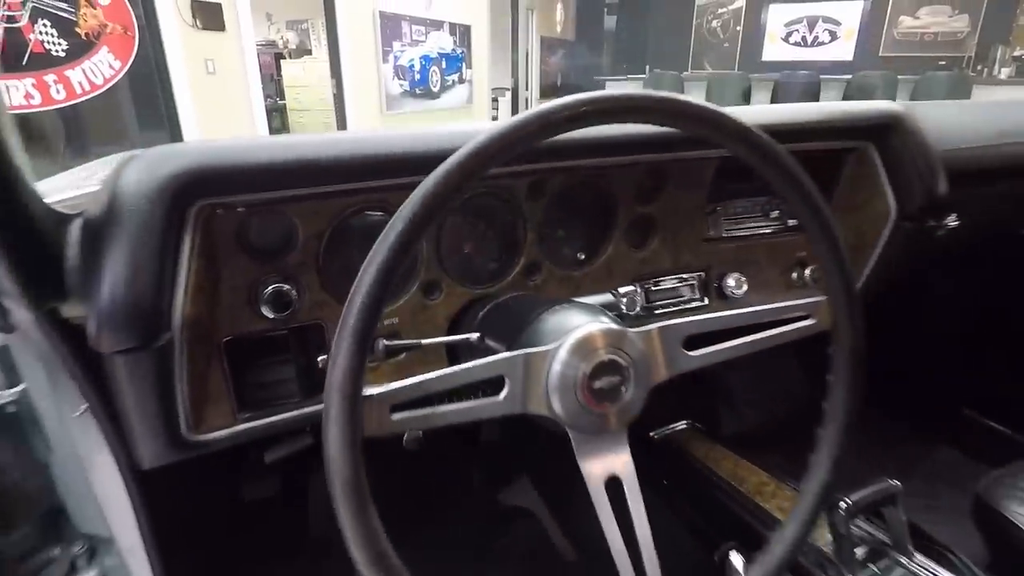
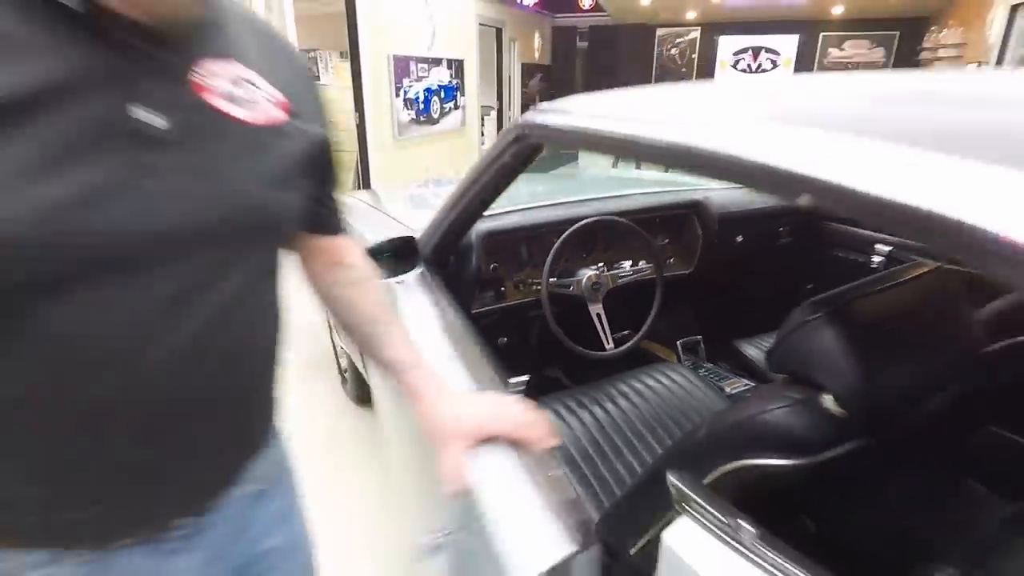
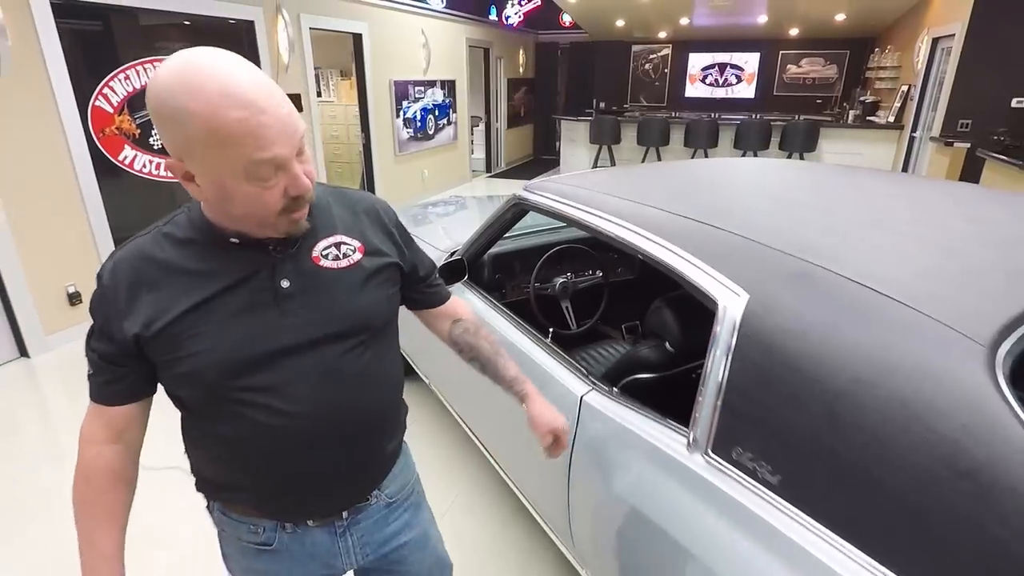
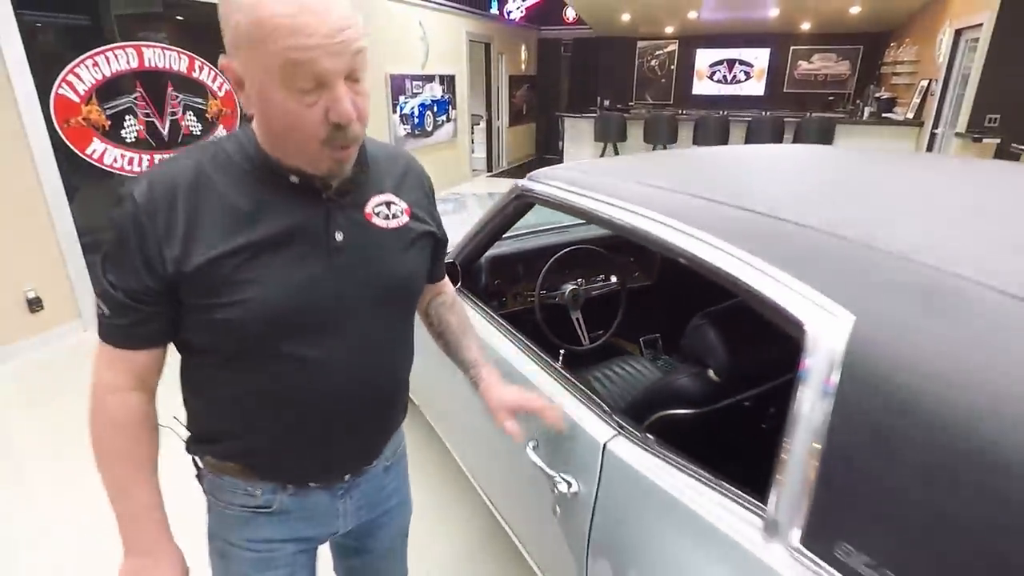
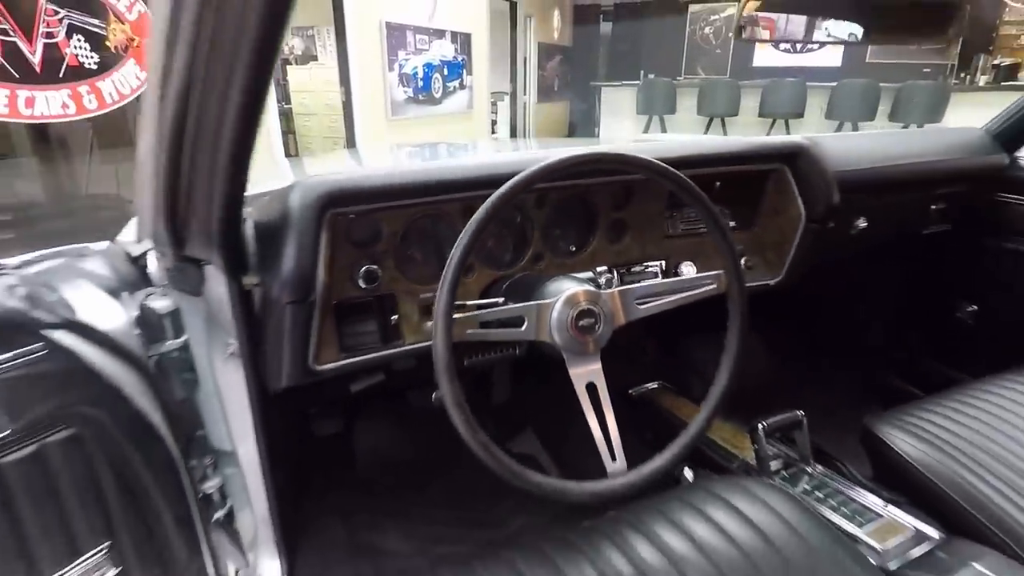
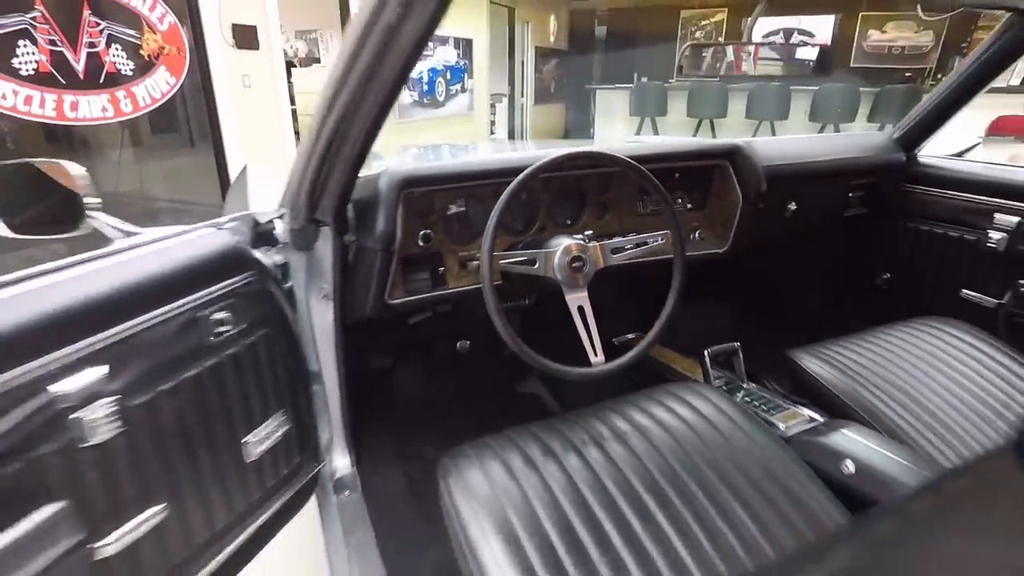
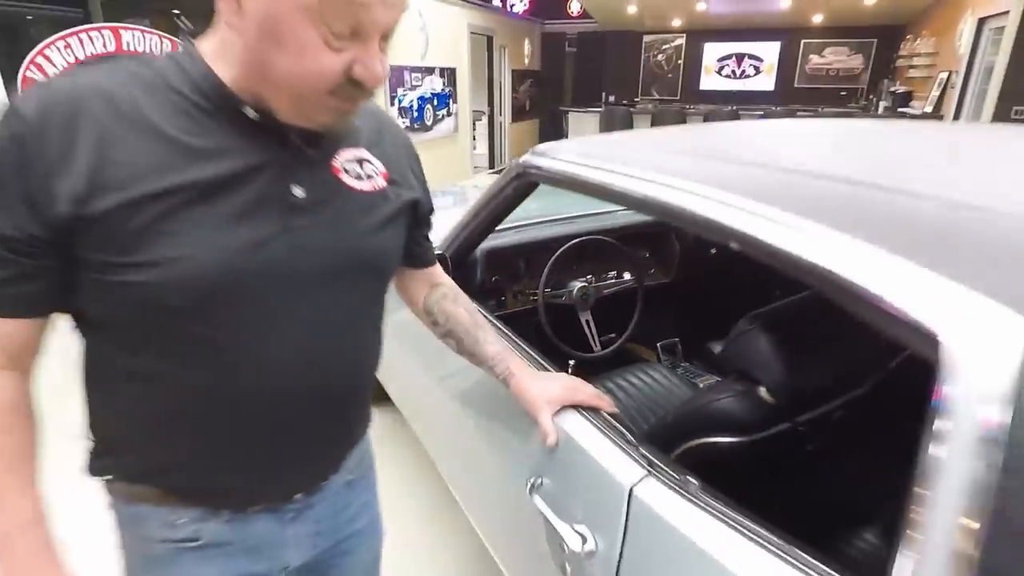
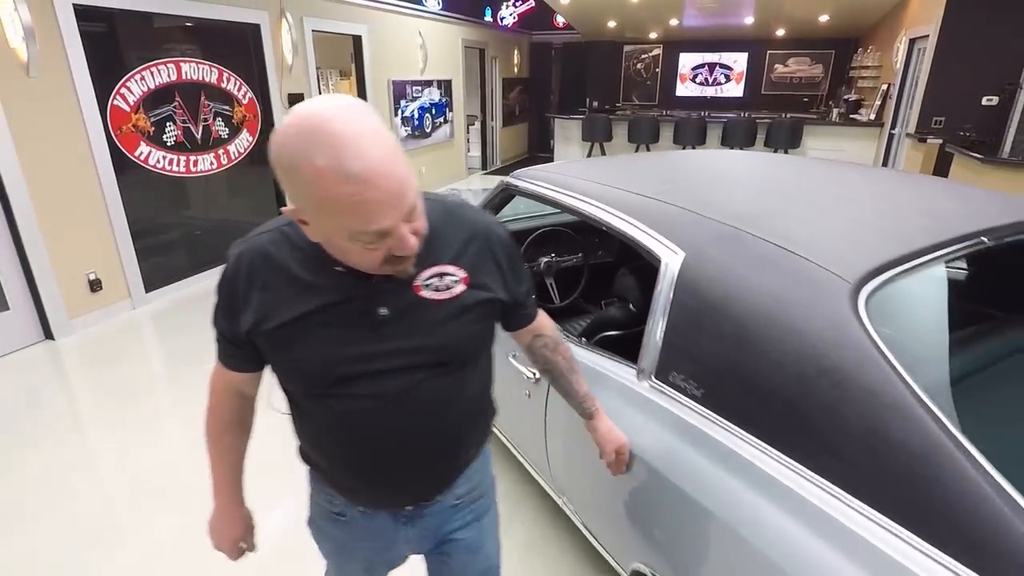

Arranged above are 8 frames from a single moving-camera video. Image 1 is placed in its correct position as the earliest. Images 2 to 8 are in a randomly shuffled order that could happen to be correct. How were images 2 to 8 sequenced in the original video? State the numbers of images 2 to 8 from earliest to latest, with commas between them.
5, 6, 2, 7, 4, 3, 8
